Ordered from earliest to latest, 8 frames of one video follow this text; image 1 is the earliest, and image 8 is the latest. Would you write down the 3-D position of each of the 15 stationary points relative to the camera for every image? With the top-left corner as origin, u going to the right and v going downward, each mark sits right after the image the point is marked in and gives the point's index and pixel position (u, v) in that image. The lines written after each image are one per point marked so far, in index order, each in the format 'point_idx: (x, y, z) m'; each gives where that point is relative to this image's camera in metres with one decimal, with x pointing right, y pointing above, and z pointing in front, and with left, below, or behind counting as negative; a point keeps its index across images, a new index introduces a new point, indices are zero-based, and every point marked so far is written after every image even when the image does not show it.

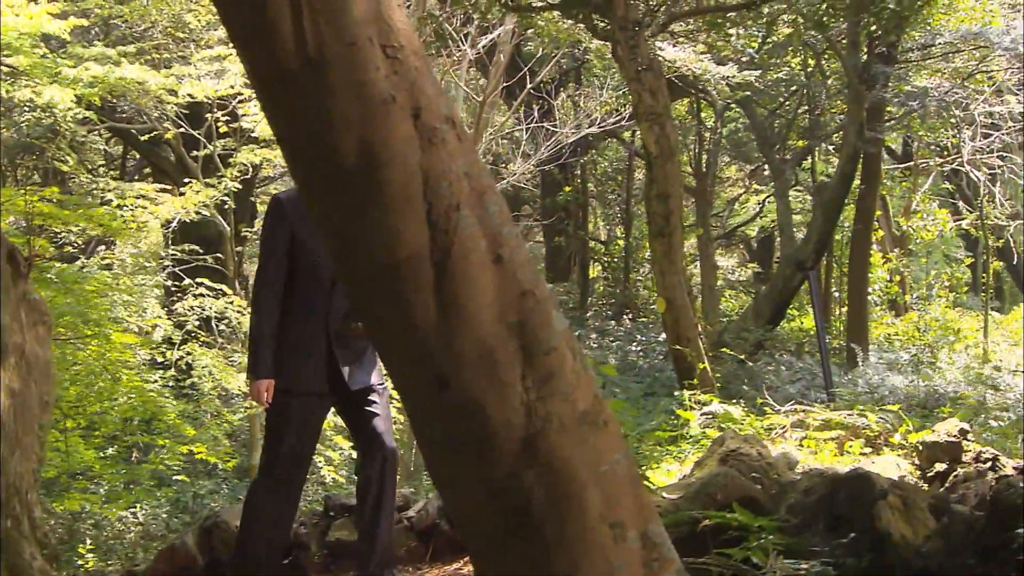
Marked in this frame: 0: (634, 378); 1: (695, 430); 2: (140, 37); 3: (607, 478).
0: (+0.9, -0.7, +9.5) m
1: (+0.9, -0.7, +5.8) m
2: (-3.4, +2.3, +11.0) m
3: (+0.2, -0.5, +3.0) m
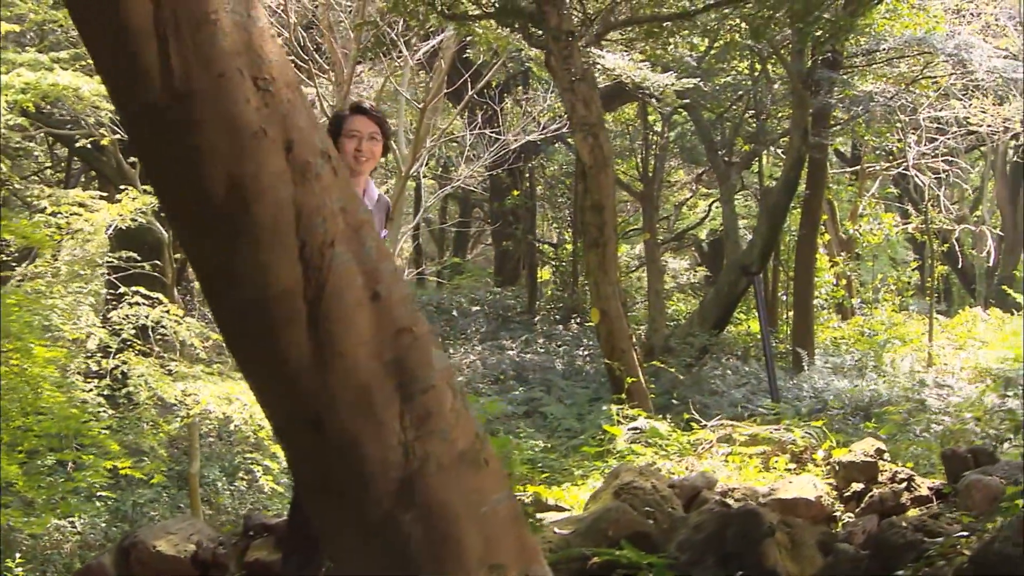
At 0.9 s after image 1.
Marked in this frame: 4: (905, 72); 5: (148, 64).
0: (+0.5, -0.8, +9.5) m
1: (+0.5, -0.8, +5.8) m
2: (-3.9, +2.2, +10.8) m
3: (-0.1, -0.6, +2.9) m
4: (+3.0, +1.6, +9.3) m
5: (-0.8, +0.5, +2.7) m
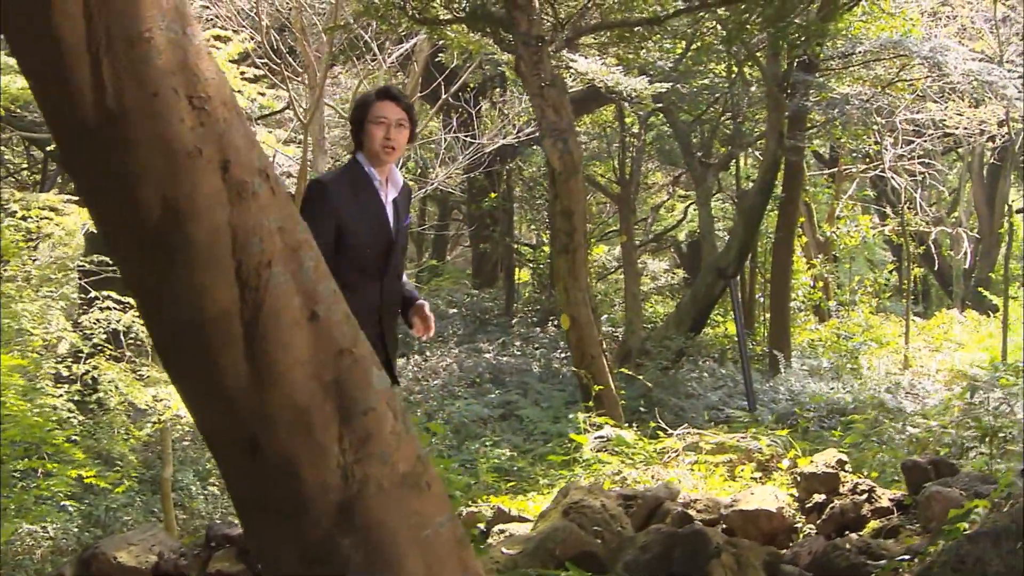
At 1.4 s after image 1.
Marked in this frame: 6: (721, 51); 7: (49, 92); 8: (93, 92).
0: (+0.3, -0.8, +9.5) m
1: (+0.4, -0.8, +5.8) m
2: (-4.1, +2.2, +10.8) m
3: (-0.2, -0.6, +2.9) m
4: (+2.8, +1.6, +9.3) m
5: (-0.9, +0.5, +2.6) m
6: (+1.4, +1.7, +8.8) m
7: (-1.0, +0.4, +2.7) m
8: (-0.9, +0.4, +2.6) m
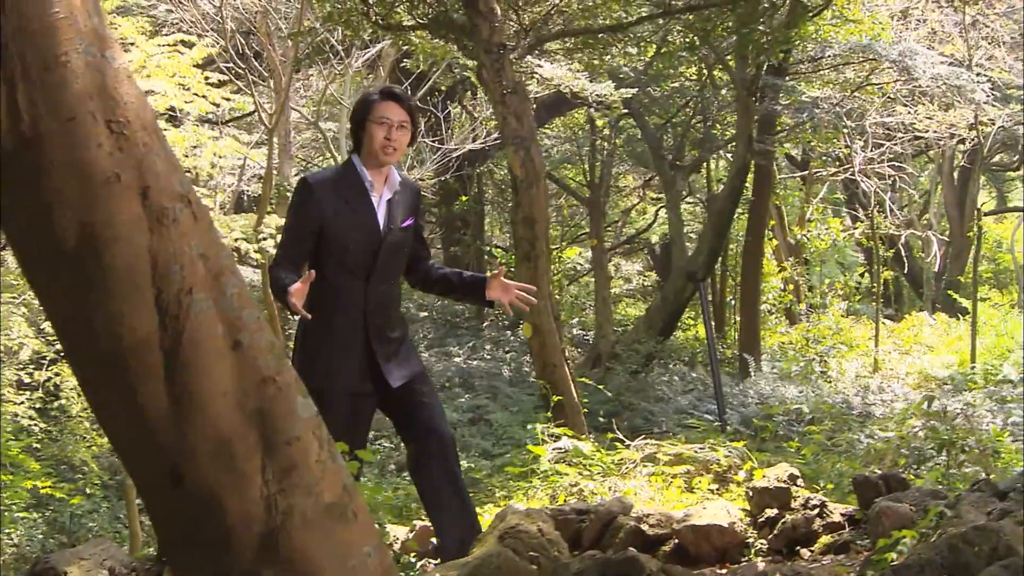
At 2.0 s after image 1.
0: (+0.1, -0.8, +9.5) m
1: (+0.2, -0.8, +5.7) m
2: (-4.3, +2.2, +10.7) m
3: (-0.4, -0.7, +2.9) m
4: (+2.6, +1.6, +9.3) m
5: (-1.1, +0.4, +2.6) m
6: (+1.2, +1.6, +8.8) m
7: (-1.2, +0.4, +2.6) m
8: (-1.1, +0.4, +2.6) m
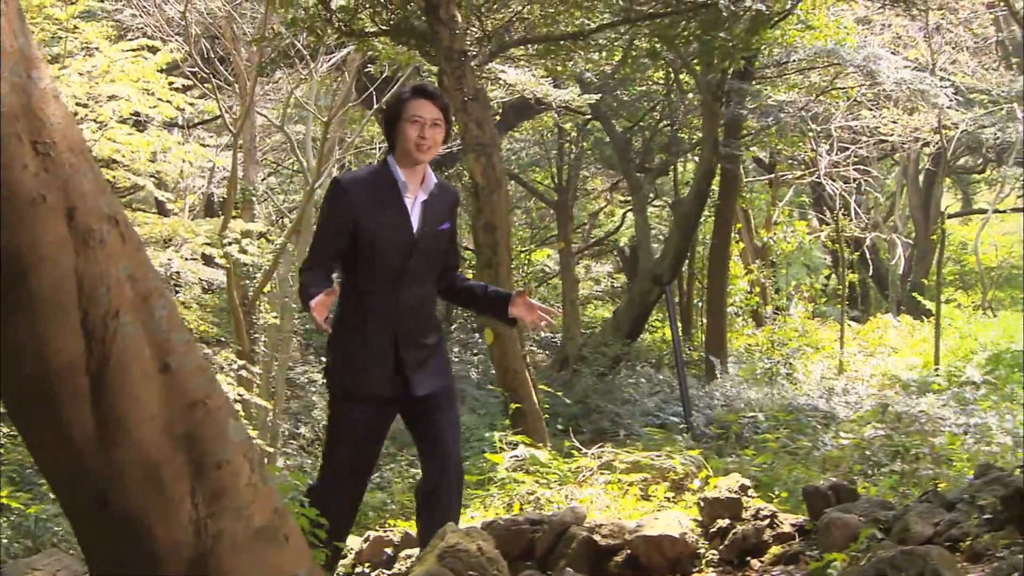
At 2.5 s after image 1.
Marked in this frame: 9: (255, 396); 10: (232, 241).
0: (-0.1, -0.8, +9.5) m
1: (0.0, -0.9, +5.8) m
2: (-4.6, +2.2, +10.6) m
3: (-0.5, -0.7, +2.9) m
4: (+2.4, +1.6, +9.3) m
5: (-1.3, +0.3, +2.6) m
6: (+1.0, +1.6, +8.8) m
7: (-1.3, +0.3, +2.6) m
8: (-1.2, +0.3, +2.6) m
9: (-1.9, -0.8, +9.1) m
10: (-2.1, +0.3, +9.1) m
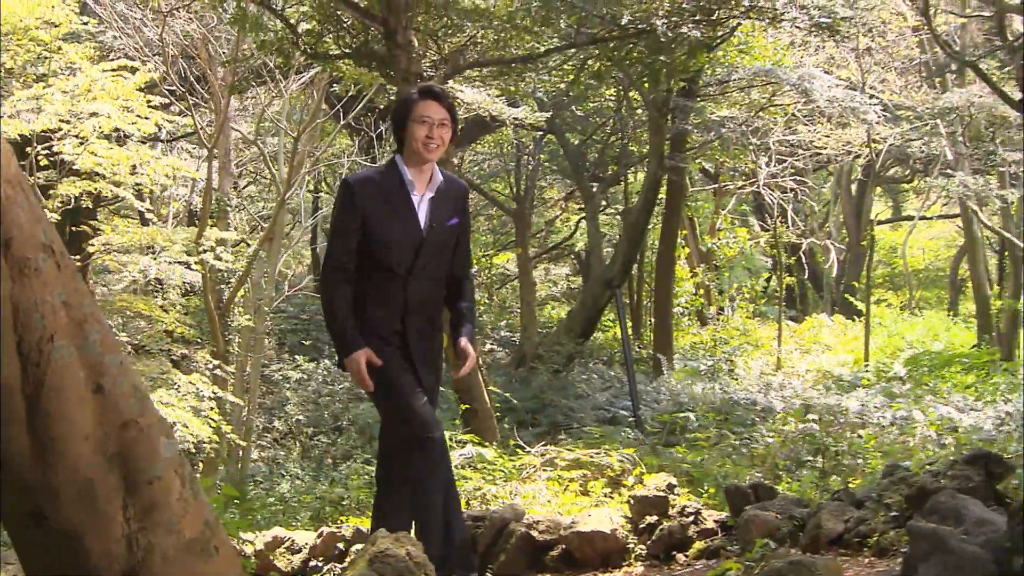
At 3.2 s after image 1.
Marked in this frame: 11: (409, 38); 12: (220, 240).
0: (-0.5, -0.8, +10.1) m
1: (-0.3, -1.0, +6.4) m
2: (-4.9, +2.2, +11.2) m
3: (-0.7, -0.9, +3.5) m
4: (+2.0, +1.6, +10.0) m
5: (-1.5, +0.2, +3.2) m
6: (+0.6, +1.6, +9.5) m
7: (-1.6, +0.2, +3.2) m
8: (-1.5, +0.2, +3.2) m
9: (-2.3, -0.8, +9.7) m
10: (-2.4, +0.3, +9.7) m
11: (-0.7, +1.7, +8.2) m
12: (-2.4, +0.4, +9.9) m
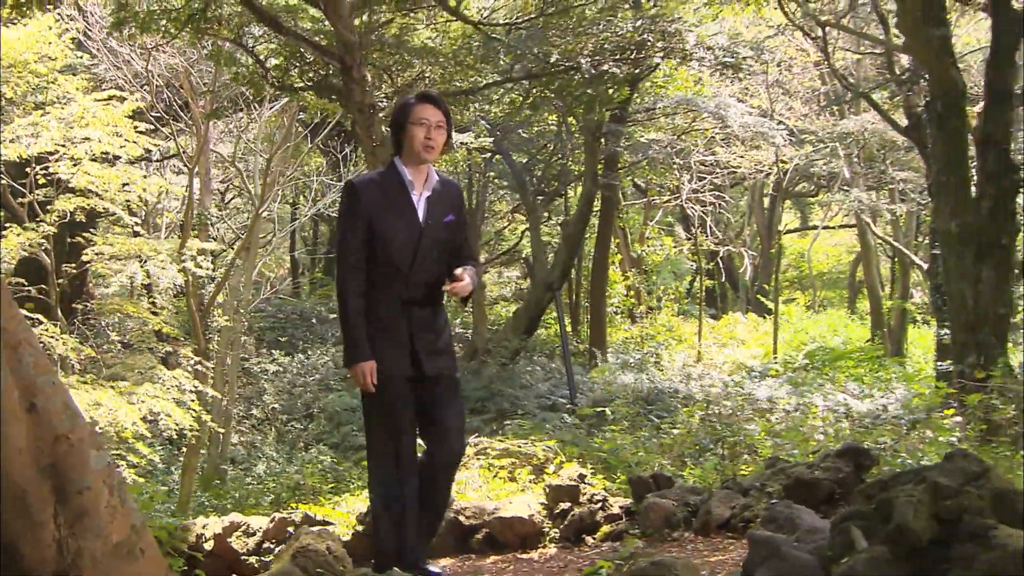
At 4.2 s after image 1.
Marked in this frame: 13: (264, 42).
0: (-0.9, -0.9, +11.4) m
1: (-0.7, -1.1, +7.6) m
2: (-5.4, +2.2, +12.2) m
3: (-1.1, -1.1, +4.7) m
4: (+1.6, +1.5, +11.2) m
5: (-1.9, 0.0, +4.4) m
6: (+0.2, +1.6, +10.6) m
7: (-1.9, 0.0, +4.4) m
8: (-1.8, 0.0, +4.4) m
9: (-2.7, -0.9, +10.9) m
10: (-2.9, +0.3, +10.8) m
11: (-1.1, +1.6, +9.3) m
12: (-2.9, +0.4, +11.1) m
13: (-2.1, +2.1, +10.2) m
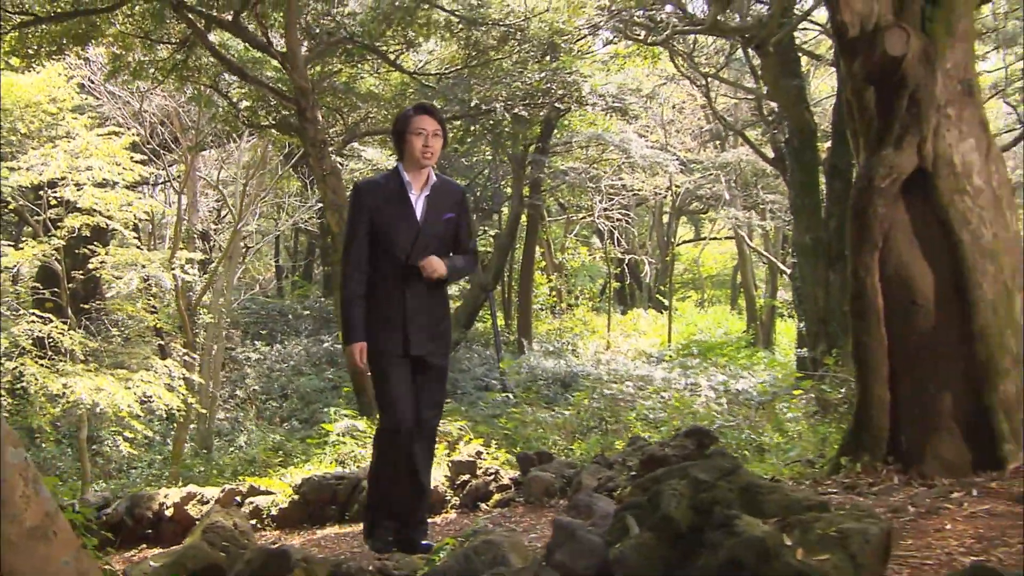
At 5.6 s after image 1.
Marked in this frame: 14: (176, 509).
0: (-1.6, -0.9, +13.4) m
1: (-1.4, -1.2, +9.7) m
2: (-6.0, +2.2, +14.3) m
3: (-1.9, -1.3, +6.8) m
4: (+0.9, +1.5, +13.1) m
5: (-2.7, -0.3, +6.4) m
6: (-0.5, +1.5, +12.6) m
7: (-2.7, -0.3, +6.5) m
8: (-2.6, -0.3, +6.4) m
9: (-3.4, -0.9, +13.0) m
10: (-3.6, +0.3, +12.9) m
11: (-1.8, +1.5, +11.3) m
12: (-3.5, +0.4, +13.1) m
13: (-2.8, +2.0, +12.1) m
14: (-2.1, -1.4, +7.4) m
